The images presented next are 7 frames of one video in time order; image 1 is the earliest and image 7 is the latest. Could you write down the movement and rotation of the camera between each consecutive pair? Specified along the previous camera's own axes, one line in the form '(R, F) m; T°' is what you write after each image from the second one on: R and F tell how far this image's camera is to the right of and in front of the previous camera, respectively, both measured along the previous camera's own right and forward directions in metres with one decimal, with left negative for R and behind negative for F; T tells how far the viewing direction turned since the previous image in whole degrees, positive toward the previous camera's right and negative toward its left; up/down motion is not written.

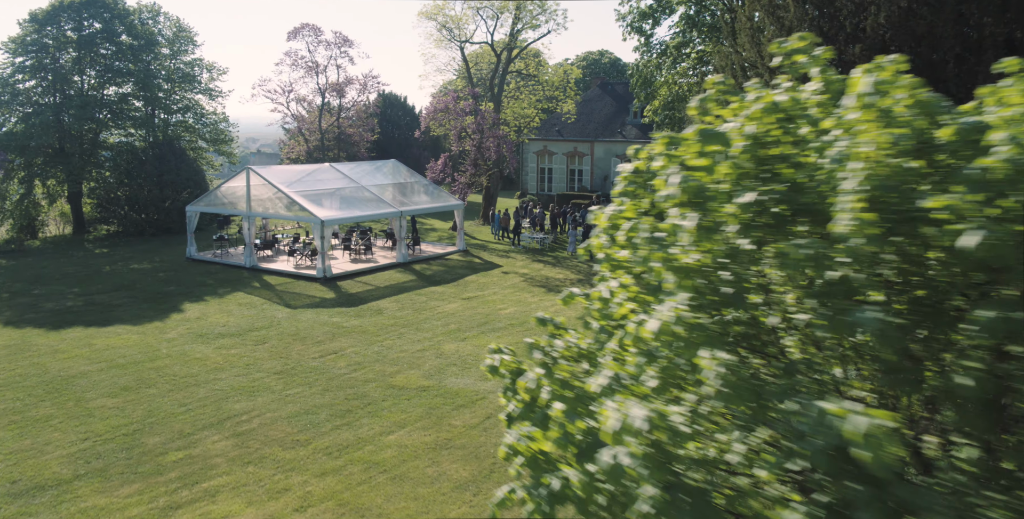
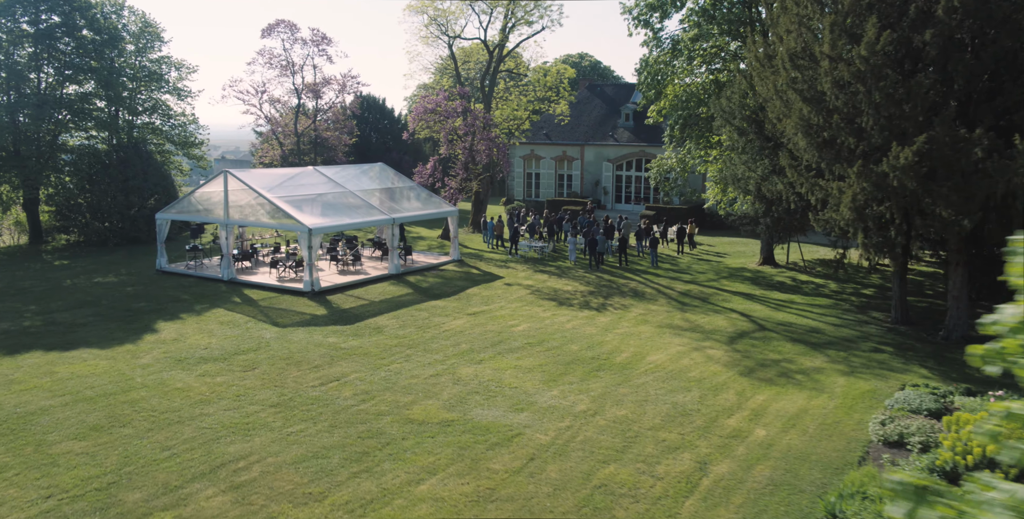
(-1.1, +1.6) m; +3°
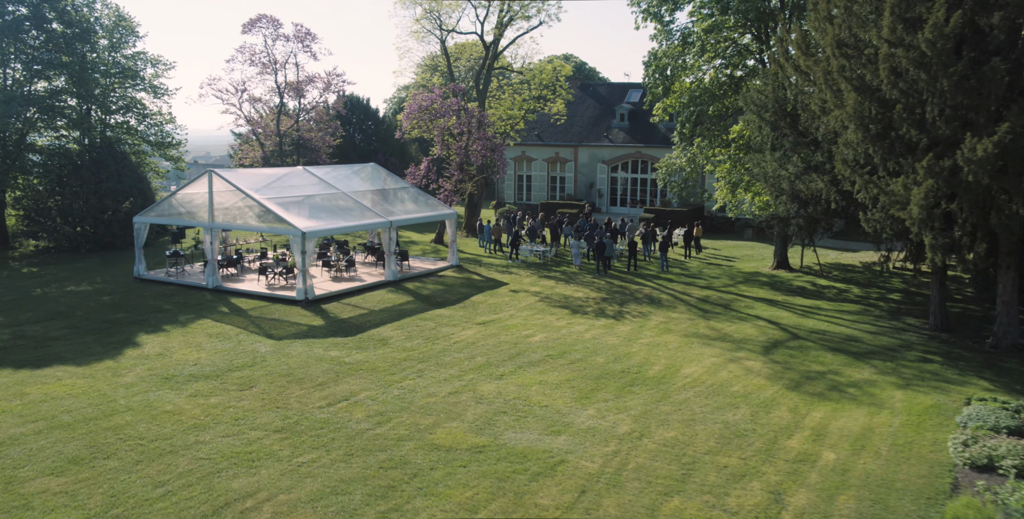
(-0.9, +1.2) m; +2°
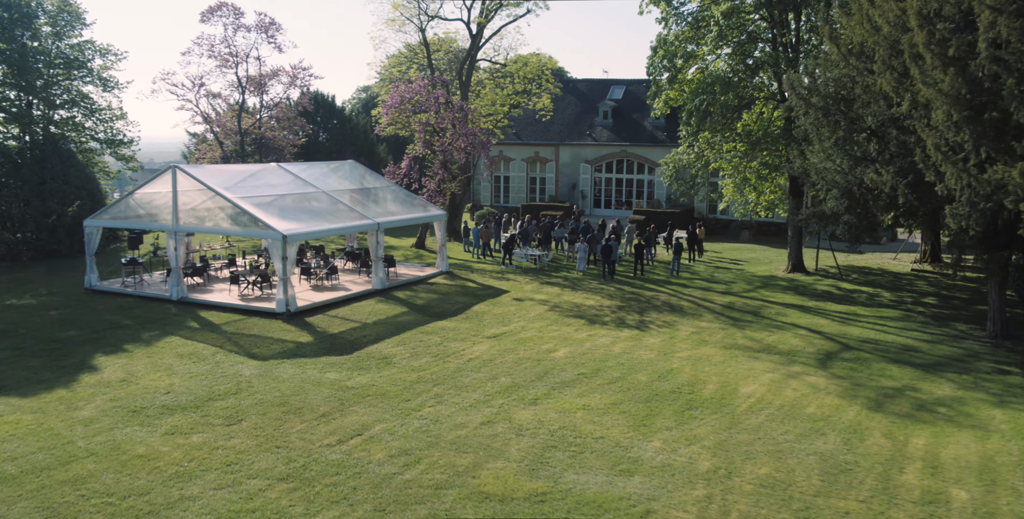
(-1.2, +1.8) m; +4°
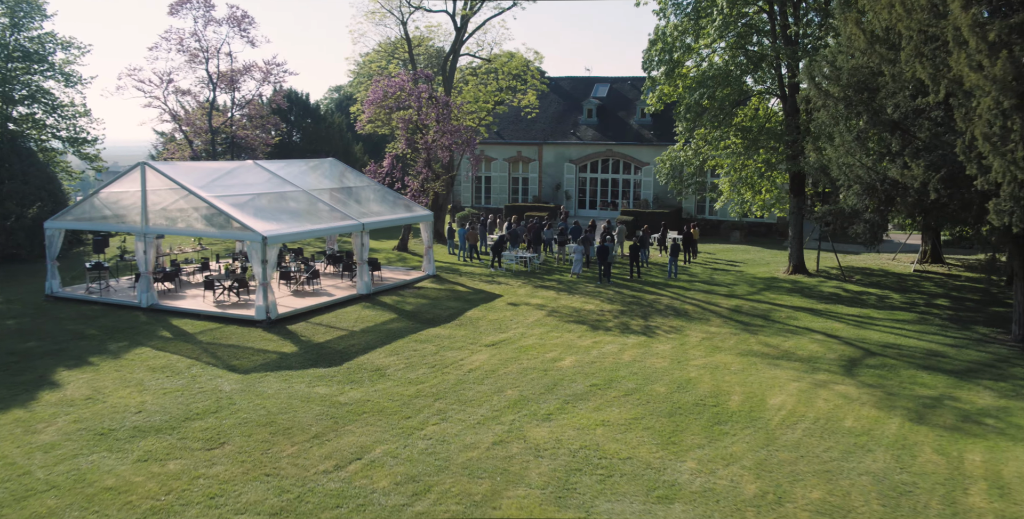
(-0.6, +1.0) m; +2°
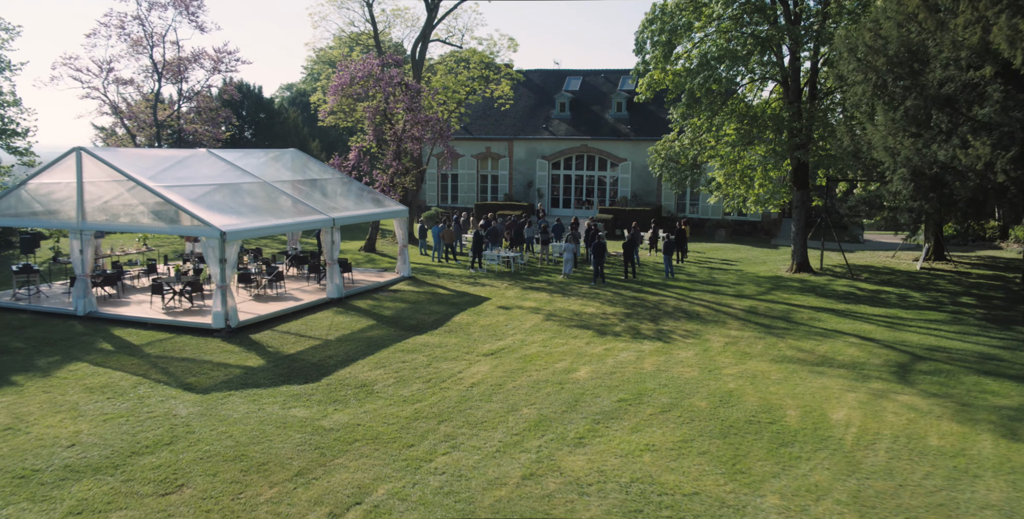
(-0.8, +1.8) m; +4°
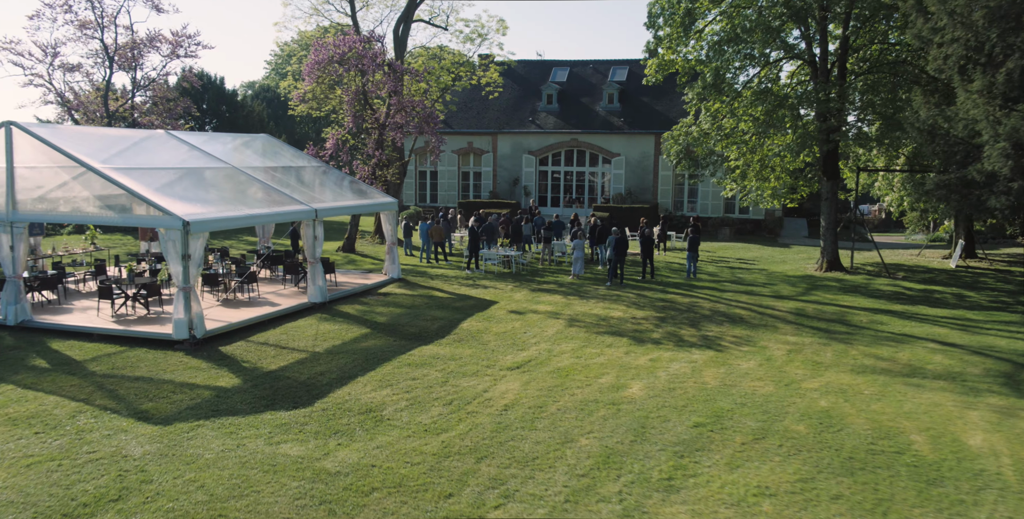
(-0.9, +2.1) m; +3°
